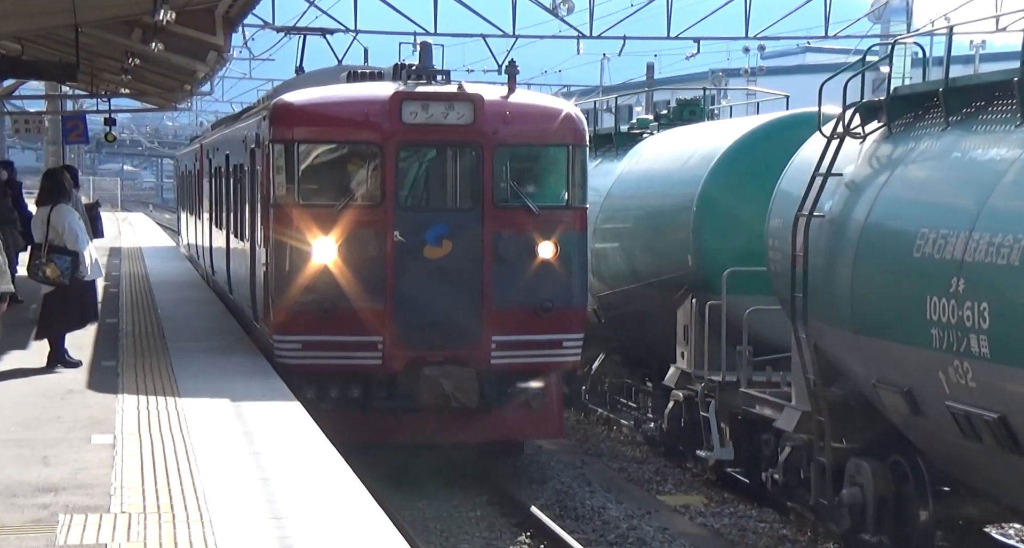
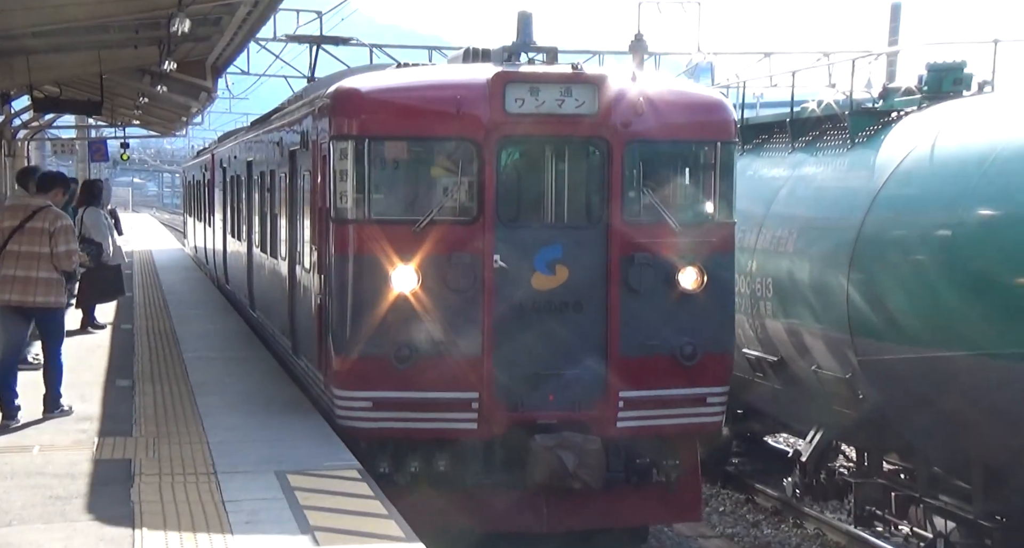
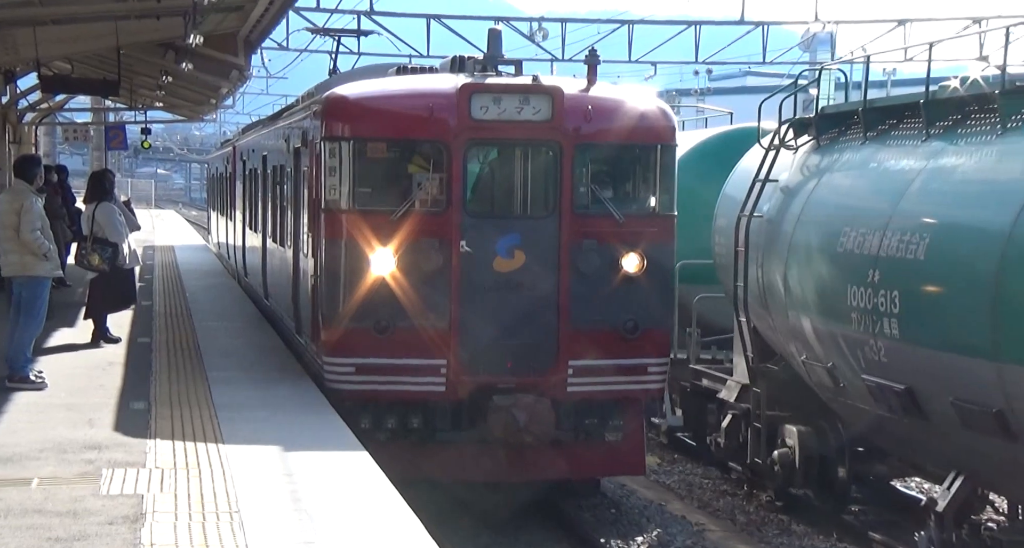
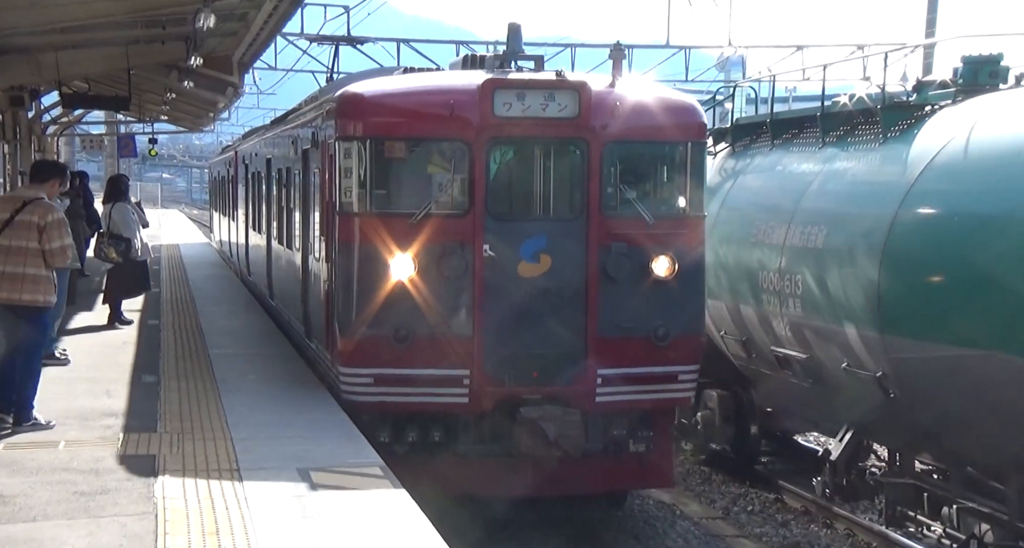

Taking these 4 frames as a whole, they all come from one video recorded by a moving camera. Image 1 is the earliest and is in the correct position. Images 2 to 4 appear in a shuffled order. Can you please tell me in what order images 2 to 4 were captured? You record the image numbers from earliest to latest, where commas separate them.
3, 4, 2
